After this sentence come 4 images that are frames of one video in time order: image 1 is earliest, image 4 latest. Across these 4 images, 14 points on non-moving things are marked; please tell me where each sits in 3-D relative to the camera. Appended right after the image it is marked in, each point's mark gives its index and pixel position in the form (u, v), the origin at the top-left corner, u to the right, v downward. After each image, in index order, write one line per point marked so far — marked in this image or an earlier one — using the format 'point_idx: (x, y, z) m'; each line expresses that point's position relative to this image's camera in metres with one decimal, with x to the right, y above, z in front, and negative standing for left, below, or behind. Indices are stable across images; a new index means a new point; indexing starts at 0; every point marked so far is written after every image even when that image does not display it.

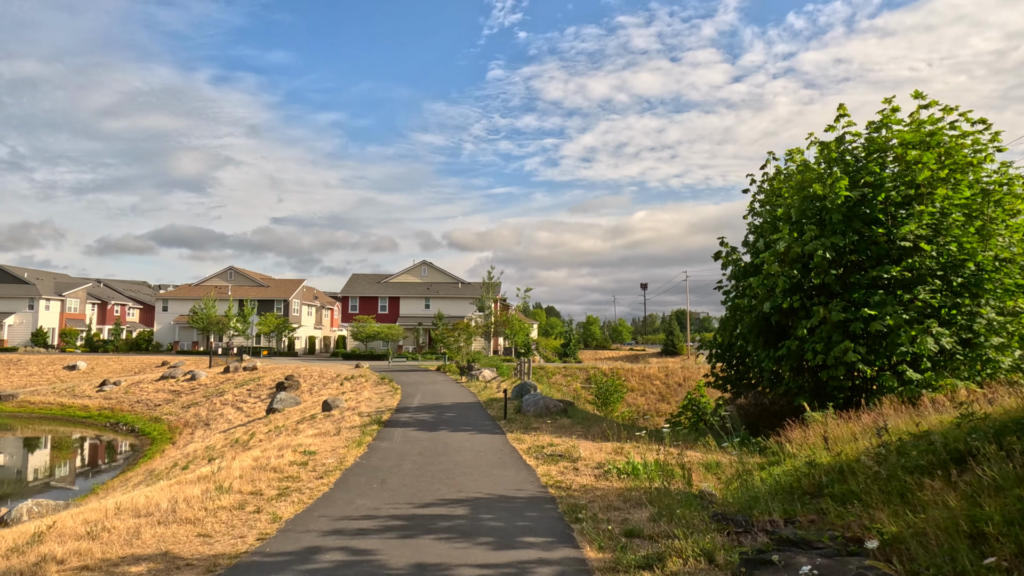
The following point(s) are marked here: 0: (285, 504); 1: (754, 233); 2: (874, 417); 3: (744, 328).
0: (-2.3, -2.1, +6.7) m
1: (+6.1, +1.4, +17.0) m
2: (+4.8, -1.7, +8.8) m
3: (+4.9, -0.9, +14.2) m
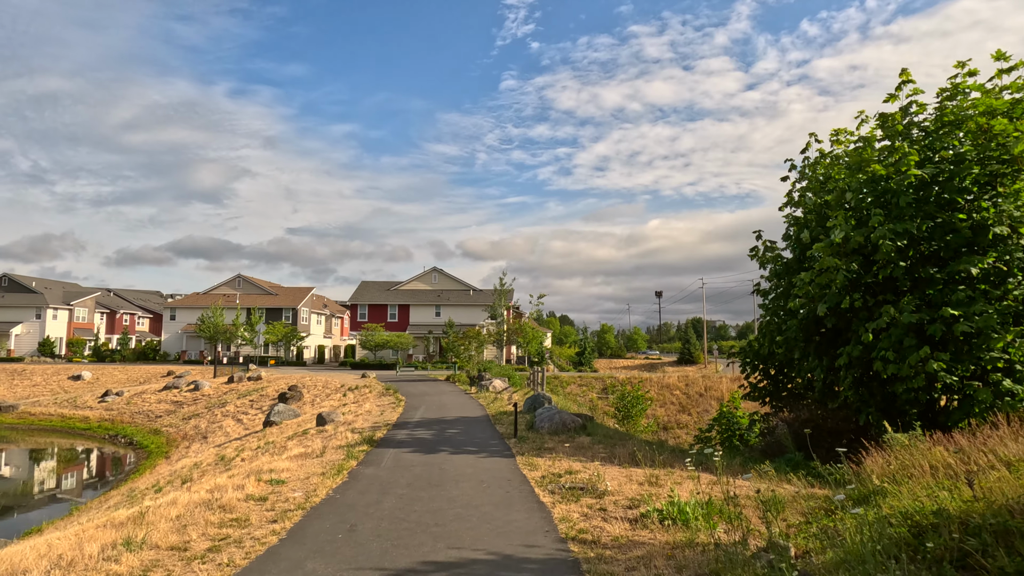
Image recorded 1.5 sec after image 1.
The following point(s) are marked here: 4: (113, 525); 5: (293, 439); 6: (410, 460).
0: (-2.2, -2.0, +4.9) m
1: (+6.3, +1.4, +15.1) m
2: (+4.8, -1.6, +6.9) m
3: (+5.1, -0.8, +12.3) m
4: (-4.1, -2.4, +6.9) m
5: (-5.5, -3.8, +17.0) m
6: (-1.6, -2.6, +10.2) m
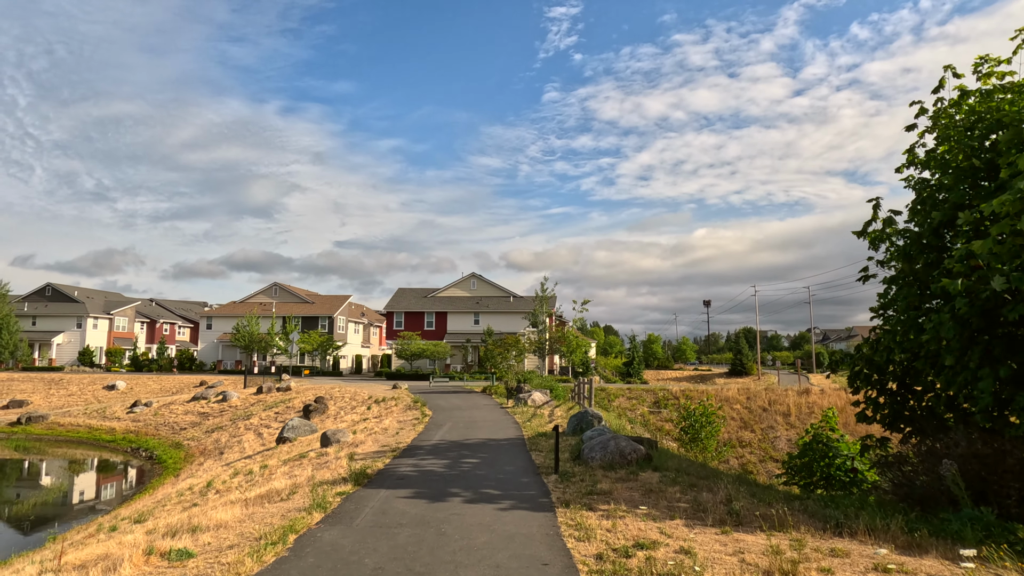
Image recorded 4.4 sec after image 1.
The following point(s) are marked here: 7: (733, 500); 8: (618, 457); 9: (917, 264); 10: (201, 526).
0: (-2.1, -1.7, +1.8) m
1: (+7.0, +1.7, +11.5) m
2: (+5.0, -1.2, +3.3) m
3: (+5.6, -0.5, +8.7) m
4: (-3.9, -2.1, +3.9) m
5: (-4.7, -3.7, +14.0) m
6: (-1.2, -2.3, +7.0) m
7: (+2.5, -2.3, +7.5) m
8: (+1.5, -2.4, +9.8) m
9: (+6.3, +0.4, +10.6) m
10: (-3.1, -2.4, +6.8) m
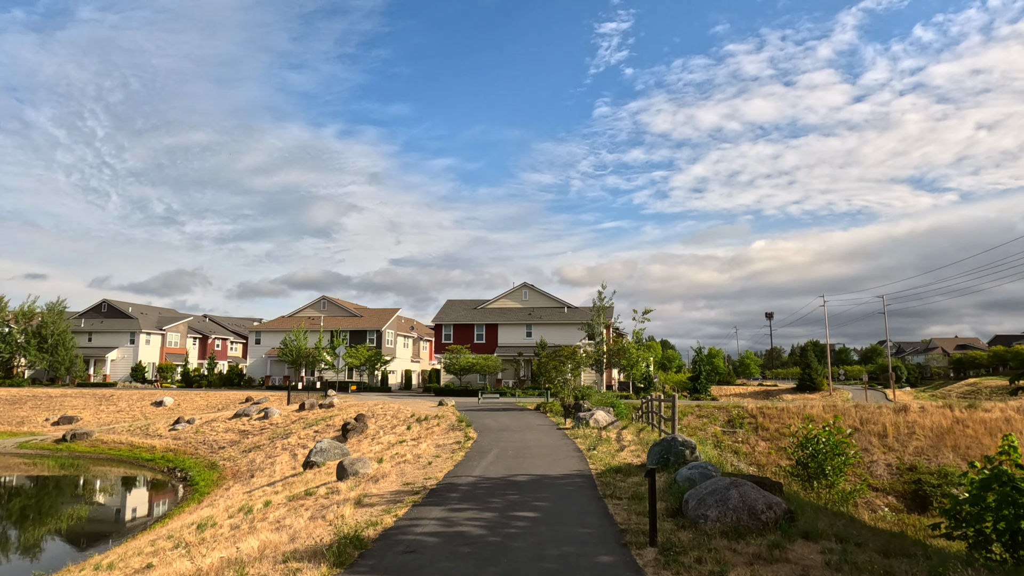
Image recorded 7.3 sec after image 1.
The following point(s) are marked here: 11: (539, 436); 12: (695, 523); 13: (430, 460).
0: (-2.1, -1.2, -1.4) m
1: (+7.7, +2.0, +7.7) m
2: (+5.1, -0.7, -0.4) m
3: (+6.1, -0.1, +5.0) m
4: (-3.7, -1.7, +0.9) m
5: (-3.6, -3.5, +11.0) m
6: (-0.7, -2.0, +3.8) m
7: (+2.9, -2.0, +3.9) m
8: (+2.2, -2.1, +6.3) m
9: (+7.0, +0.8, +6.9) m
10: (-2.7, -2.1, +3.8) m
11: (+0.8, -4.0, +18.5) m
12: (+1.8, -2.3, +6.6) m
13: (-1.6, -3.4, +13.2) m
